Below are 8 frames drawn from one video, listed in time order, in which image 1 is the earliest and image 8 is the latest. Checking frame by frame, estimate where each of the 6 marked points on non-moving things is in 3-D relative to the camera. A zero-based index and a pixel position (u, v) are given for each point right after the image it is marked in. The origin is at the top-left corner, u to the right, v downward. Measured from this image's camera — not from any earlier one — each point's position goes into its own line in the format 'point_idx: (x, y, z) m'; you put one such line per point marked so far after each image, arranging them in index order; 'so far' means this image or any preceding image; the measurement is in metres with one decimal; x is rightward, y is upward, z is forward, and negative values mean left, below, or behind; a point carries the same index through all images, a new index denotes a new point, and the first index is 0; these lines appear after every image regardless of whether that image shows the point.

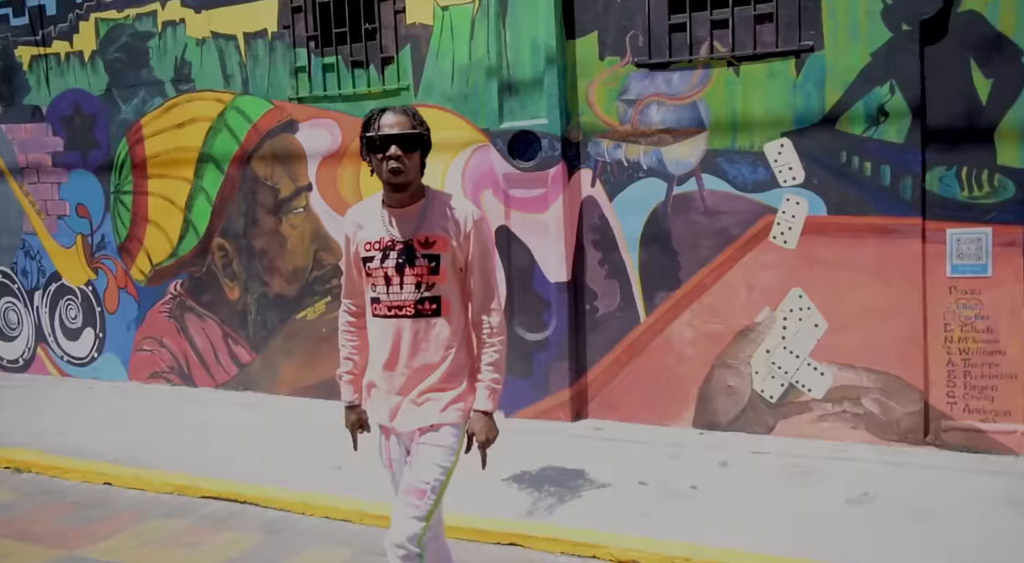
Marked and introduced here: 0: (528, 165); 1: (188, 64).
0: (+0.1, +0.7, +5.0) m
1: (-2.6, +1.7, +6.2) m
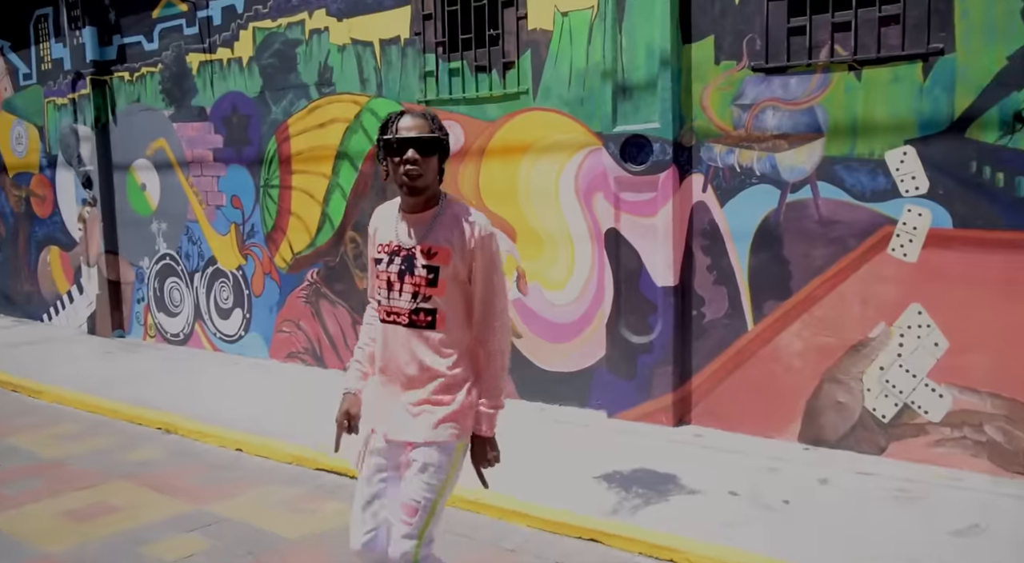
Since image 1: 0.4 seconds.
0: (+0.8, +0.7, +5.0) m
1: (-1.5, +1.8, +6.7) m
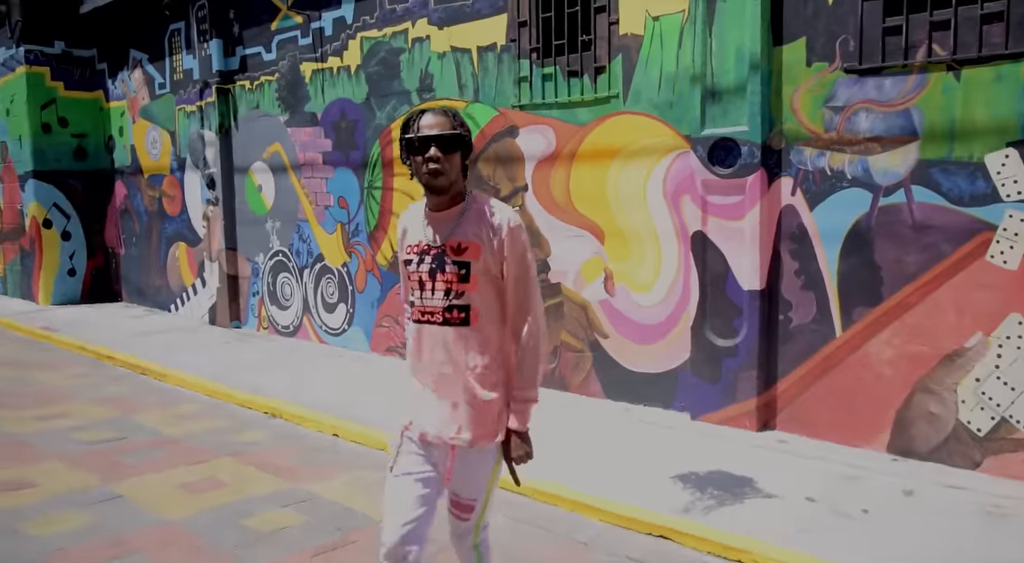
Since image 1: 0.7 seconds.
0: (+1.4, +0.7, +5.0) m
1: (-0.7, +1.8, +7.0) m
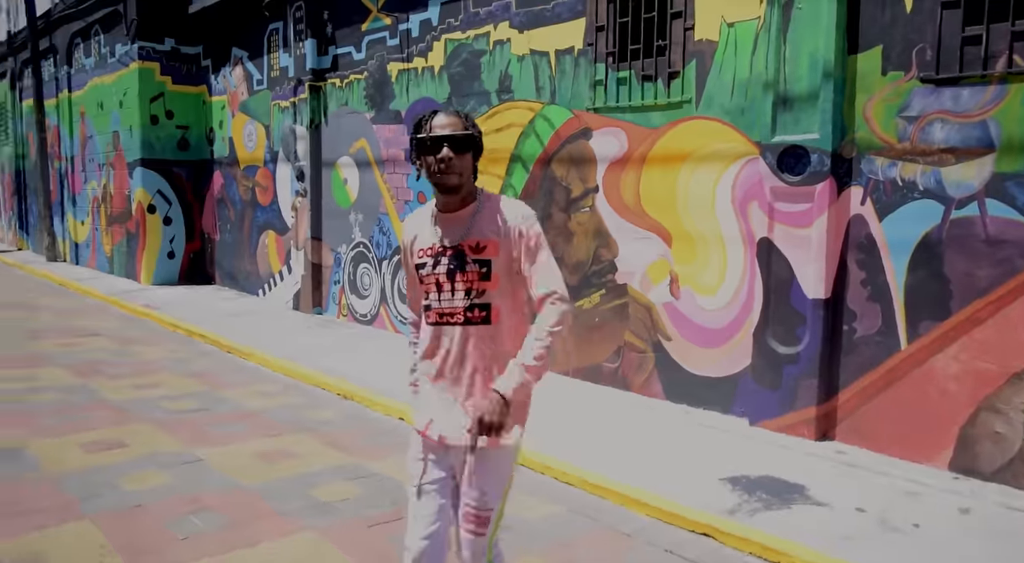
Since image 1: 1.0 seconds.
0: (+1.8, +0.7, +5.0) m
1: (0.0, +1.9, +7.2) m
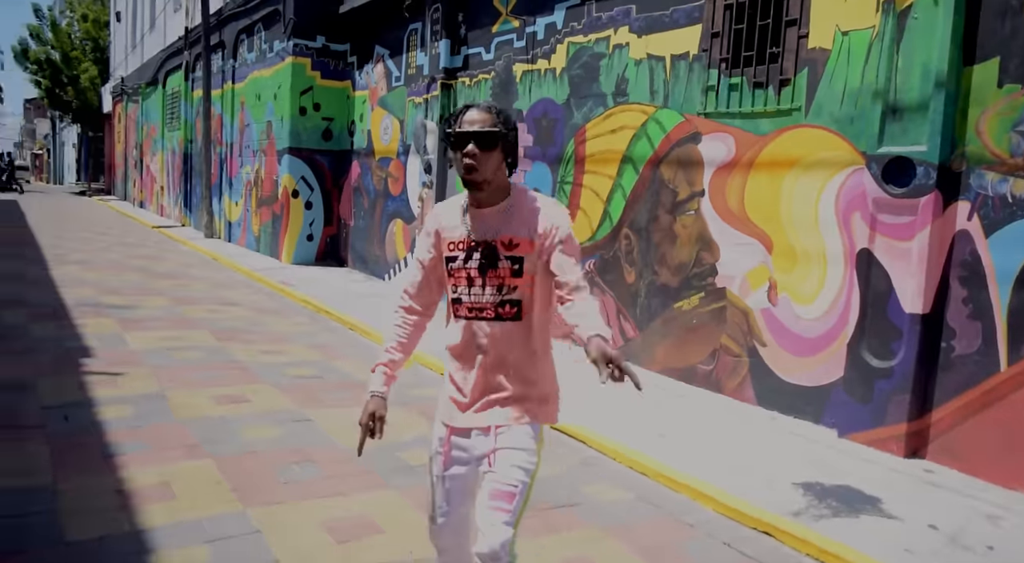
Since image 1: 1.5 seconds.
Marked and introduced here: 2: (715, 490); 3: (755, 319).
0: (+2.4, +0.6, +4.9) m
1: (+1.1, +1.9, +7.4) m
2: (+1.1, -1.1, +4.3) m
3: (+1.9, -0.3, +6.1) m
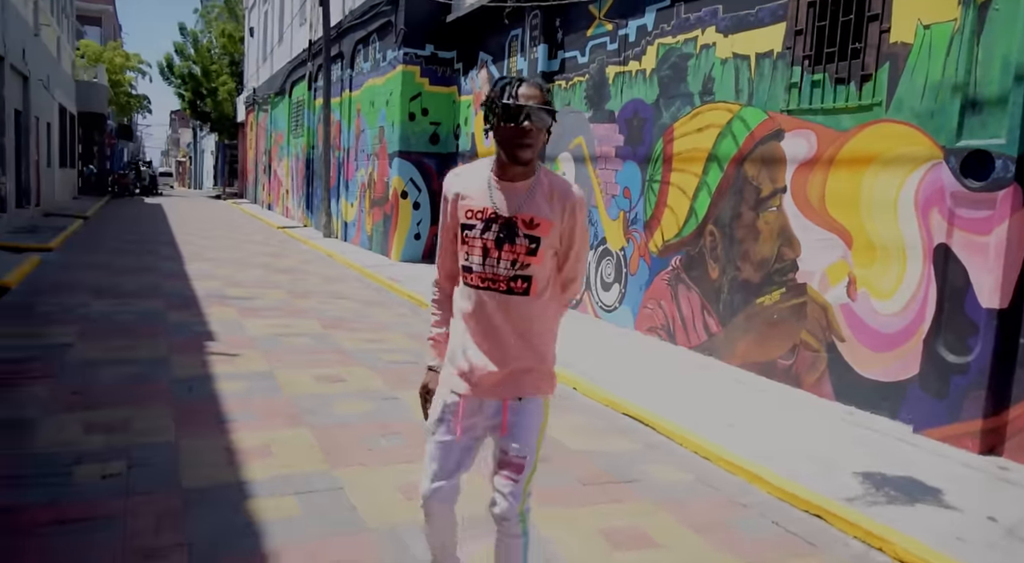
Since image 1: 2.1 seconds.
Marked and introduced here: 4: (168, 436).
0: (+2.9, +0.6, +4.9) m
1: (+1.9, +1.9, +7.5) m
2: (+1.5, -1.1, +4.5) m
3: (+2.5, -0.3, +6.1) m
4: (-2.1, -0.9, +4.8) m
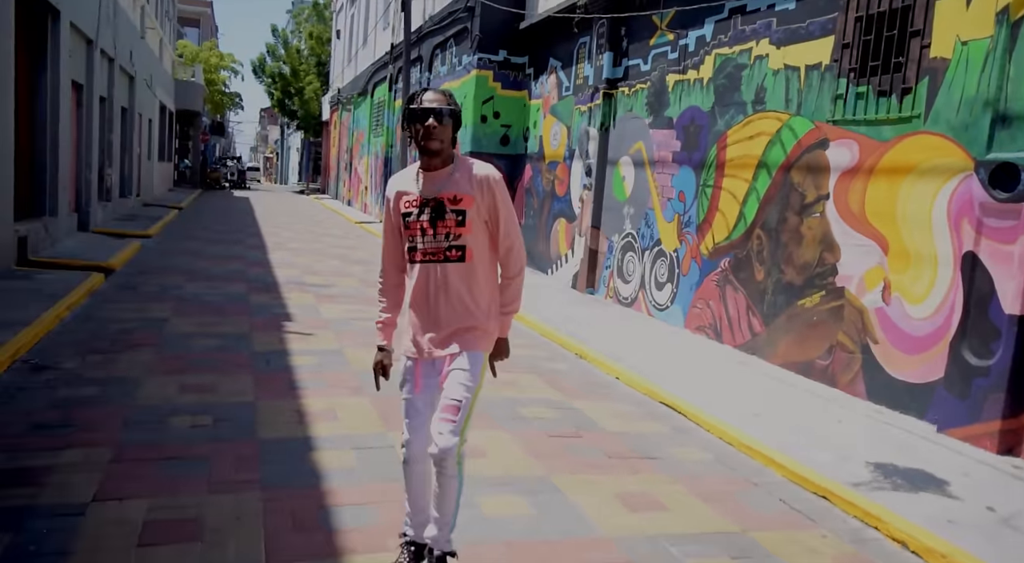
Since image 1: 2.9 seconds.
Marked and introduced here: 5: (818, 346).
0: (+3.2, +0.6, +5.1) m
1: (+2.5, +1.9, +7.8) m
2: (+1.7, -1.1, +4.8) m
3: (+2.9, -0.3, +6.3) m
4: (-1.8, -0.8, +5.5) m
5: (+2.7, -0.6, +6.9) m
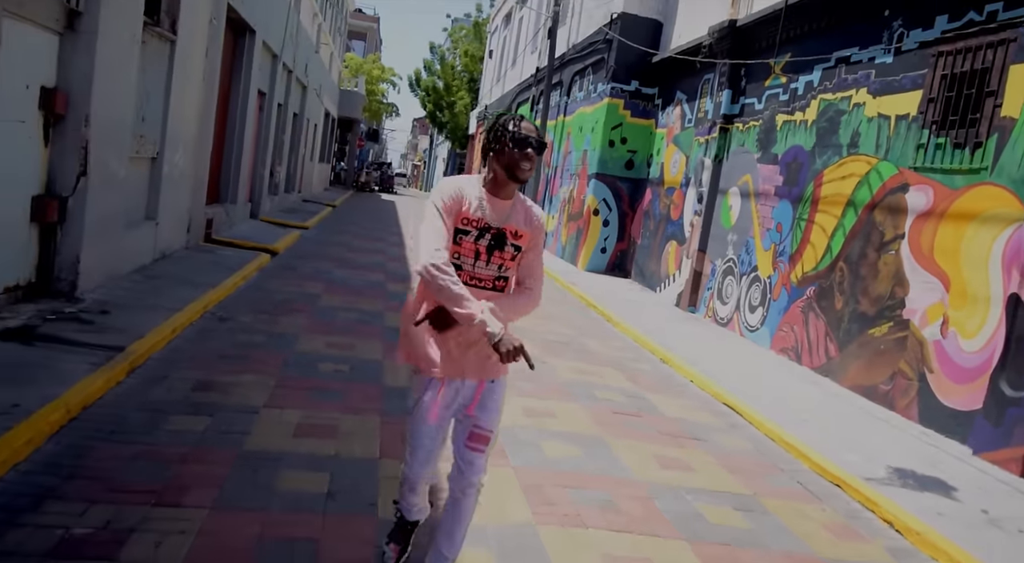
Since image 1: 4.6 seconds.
0: (+3.9, +0.3, +5.7) m
1: (+3.7, +1.6, +8.5) m
2: (+2.2, -1.2, +5.6) m
3: (+3.7, -0.6, +6.9) m
4: (-1.2, -0.7, +6.9) m
5: (+3.5, -0.9, +7.5) m
